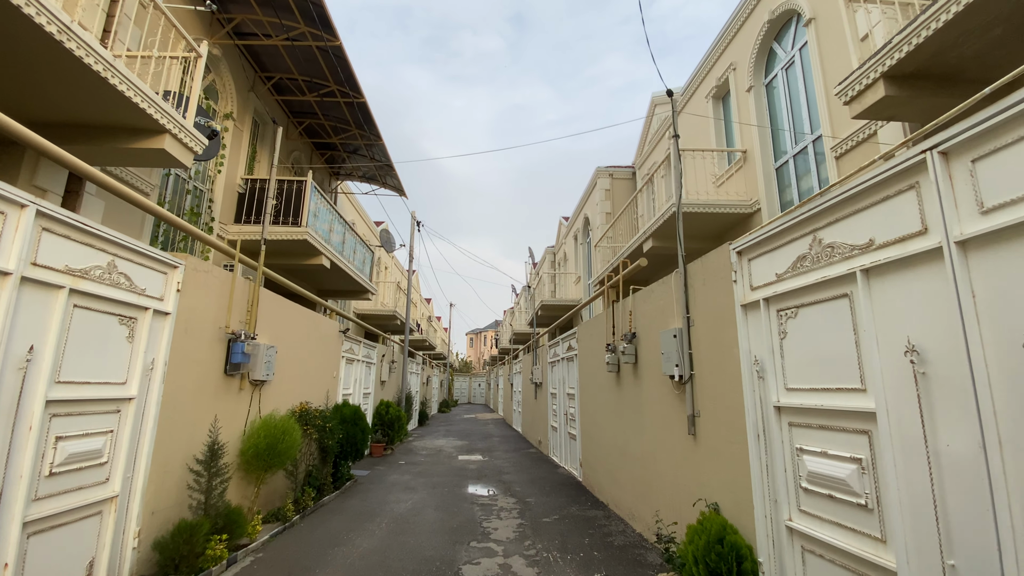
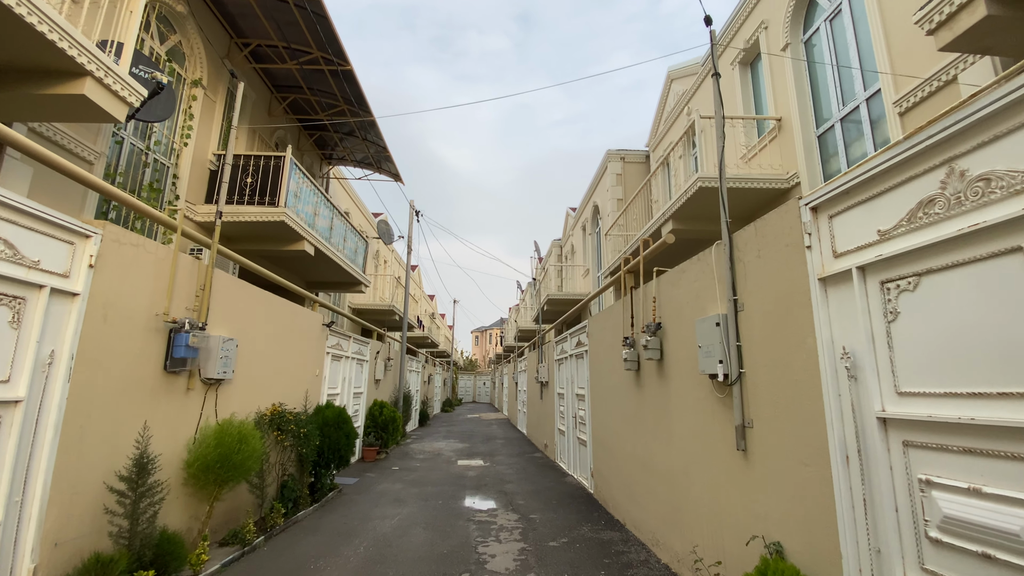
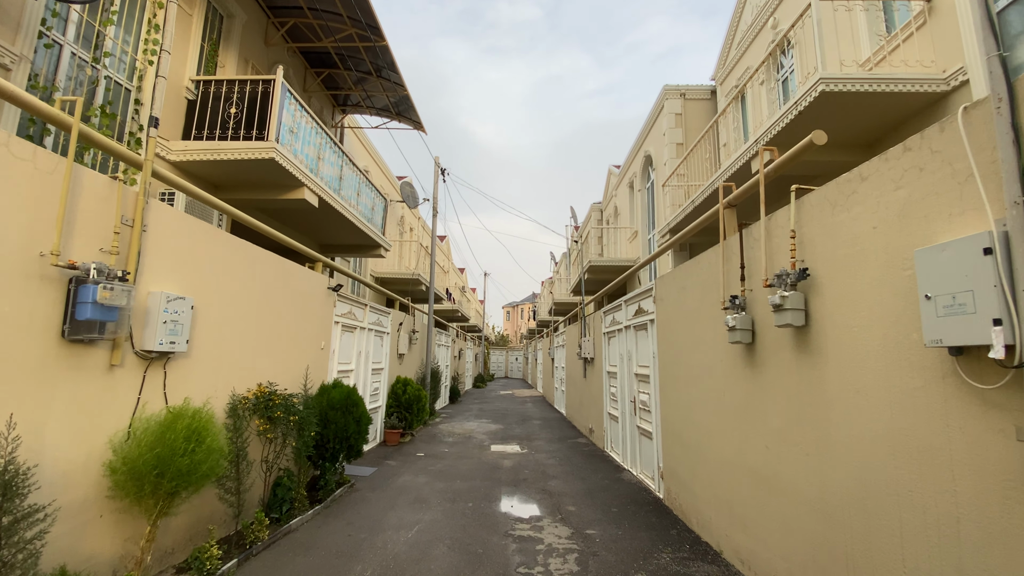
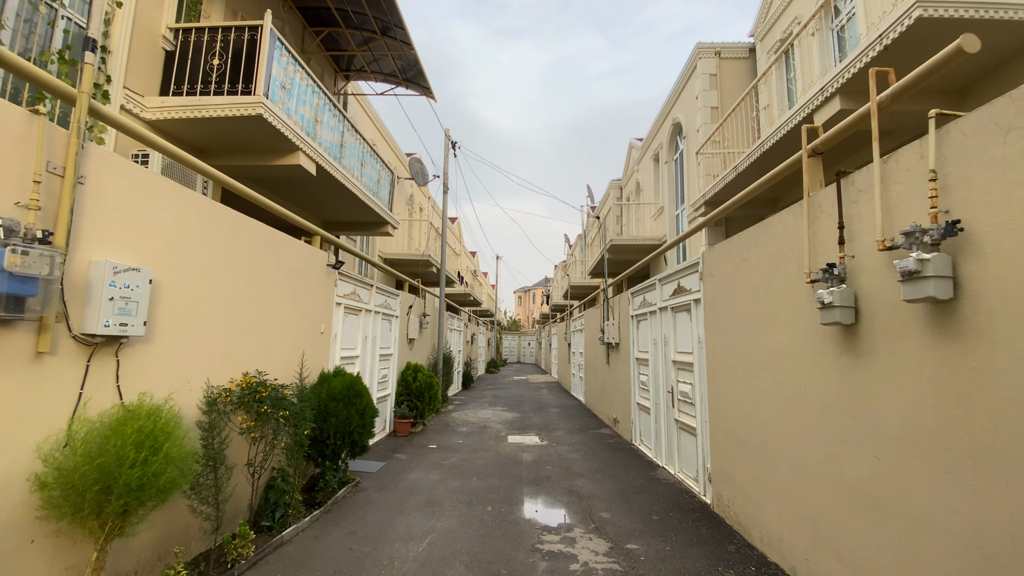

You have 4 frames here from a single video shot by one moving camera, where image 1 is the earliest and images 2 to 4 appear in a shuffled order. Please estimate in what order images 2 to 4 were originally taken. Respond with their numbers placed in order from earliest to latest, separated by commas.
2, 3, 4
